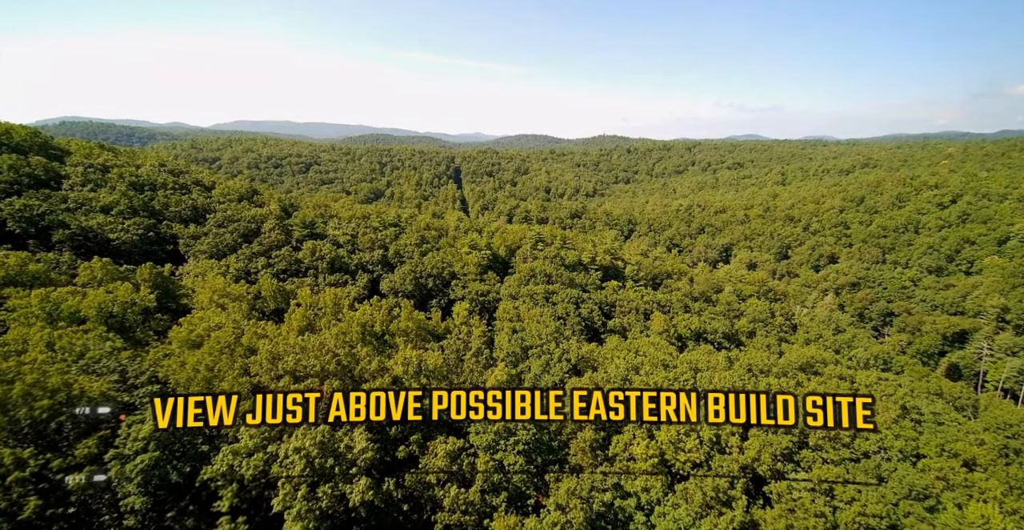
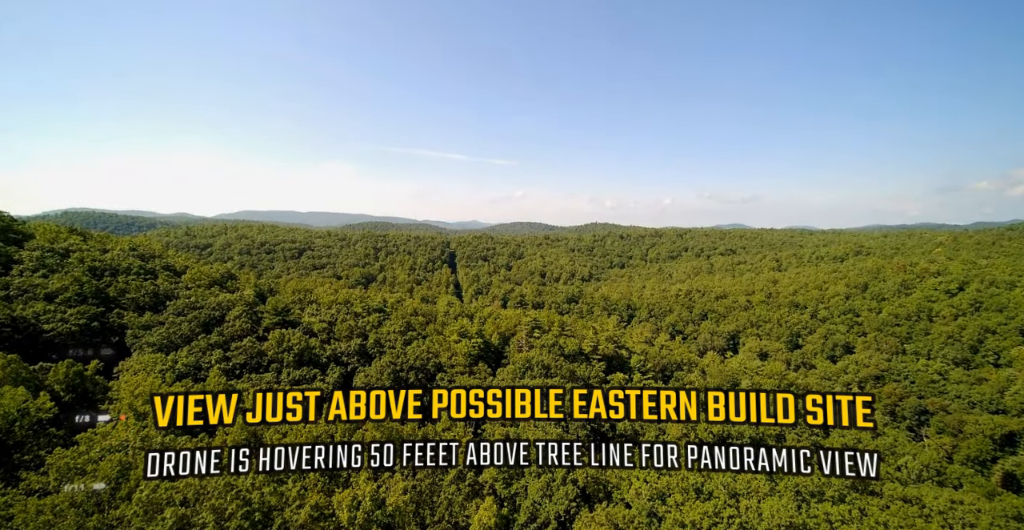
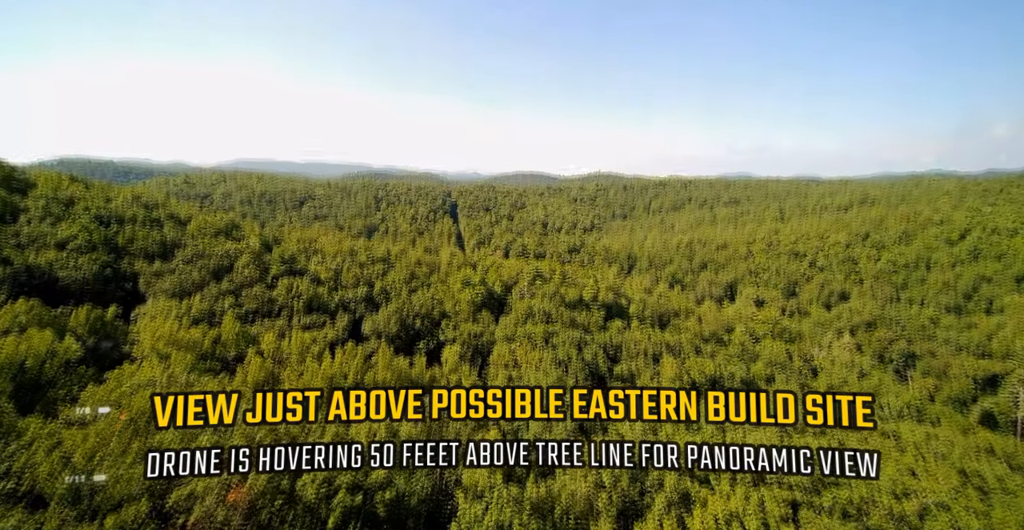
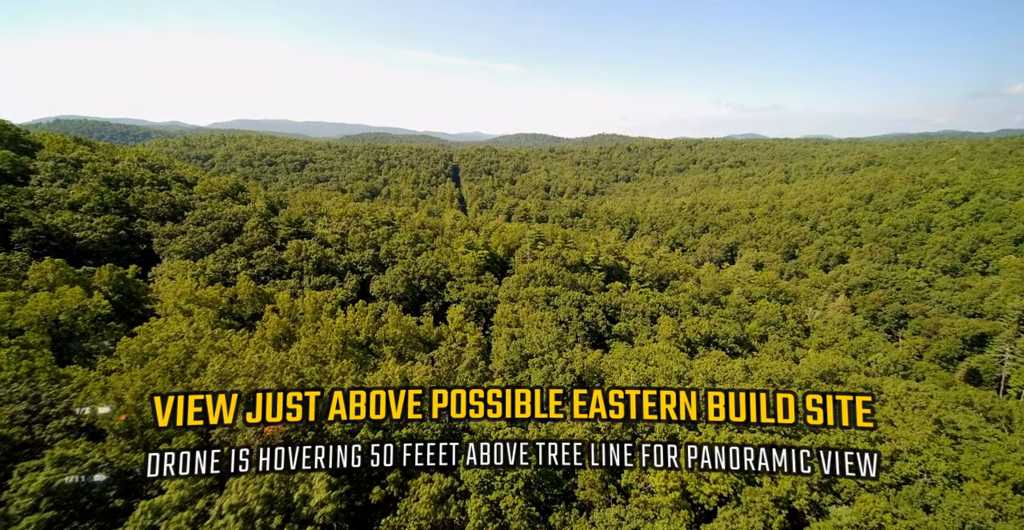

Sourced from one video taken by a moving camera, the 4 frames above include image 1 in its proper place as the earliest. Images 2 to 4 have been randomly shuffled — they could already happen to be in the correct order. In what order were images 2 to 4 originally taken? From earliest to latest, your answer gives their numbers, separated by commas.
4, 3, 2
